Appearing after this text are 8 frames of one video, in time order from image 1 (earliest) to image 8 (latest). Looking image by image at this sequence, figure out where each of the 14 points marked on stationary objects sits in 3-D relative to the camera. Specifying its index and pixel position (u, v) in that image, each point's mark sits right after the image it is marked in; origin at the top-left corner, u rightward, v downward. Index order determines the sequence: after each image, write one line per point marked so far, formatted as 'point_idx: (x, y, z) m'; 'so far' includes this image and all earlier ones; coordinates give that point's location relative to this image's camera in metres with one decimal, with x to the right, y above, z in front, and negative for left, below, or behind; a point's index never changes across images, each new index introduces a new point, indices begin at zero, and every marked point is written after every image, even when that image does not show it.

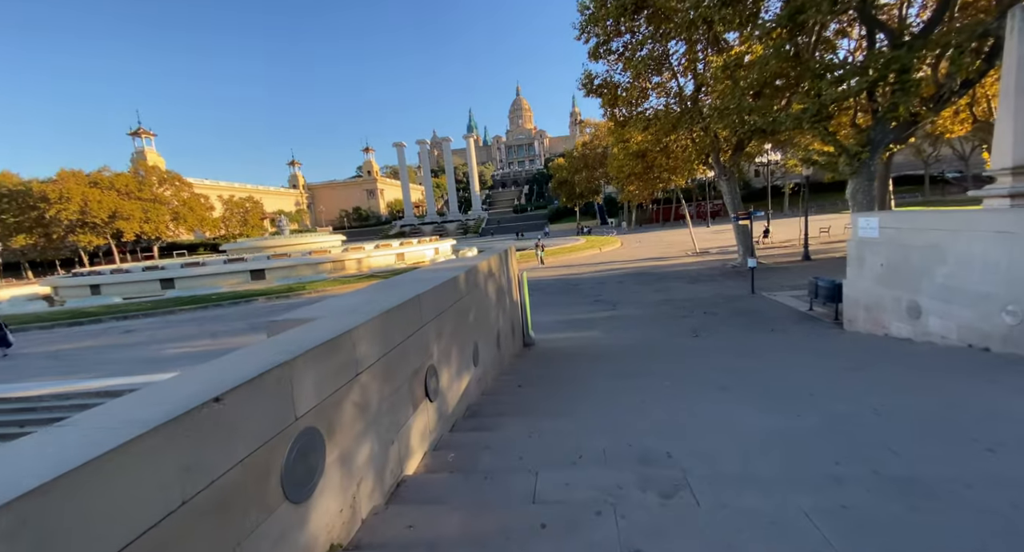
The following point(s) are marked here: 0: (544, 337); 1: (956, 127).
0: (+0.7, -1.3, +10.2) m
1: (+18.2, +6.0, +19.3) m
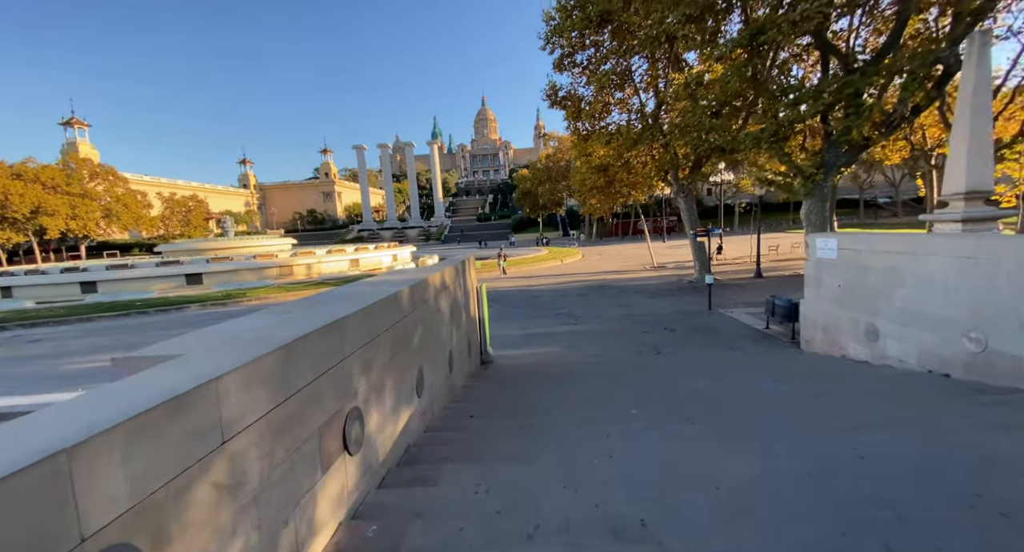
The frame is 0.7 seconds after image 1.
0: (-0.2, -1.5, +9.6) m
1: (+16.5, +5.2, +20.3) m
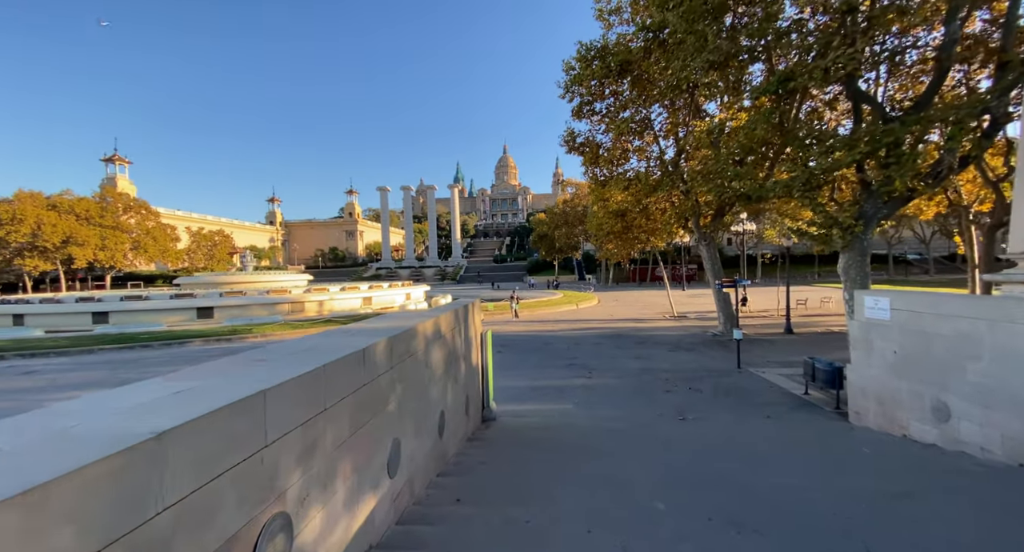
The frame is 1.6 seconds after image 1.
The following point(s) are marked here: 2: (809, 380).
0: (-0.1, -2.4, +8.7) m
1: (+17.2, +2.7, +19.4) m
2: (+5.7, -2.0, +9.0) m
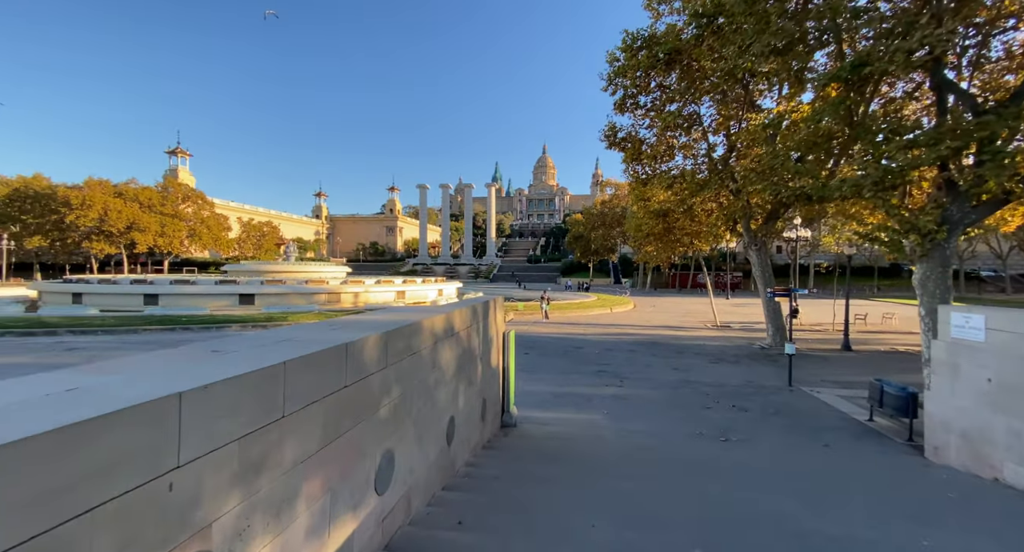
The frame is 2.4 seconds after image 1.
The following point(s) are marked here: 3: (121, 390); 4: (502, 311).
0: (+0.3, -2.4, +8.1) m
1: (+18.6, +2.0, +17.4) m
2: (+6.1, -2.2, +8.0) m
3: (-1.4, -0.4, +1.6) m
4: (-0.1, -0.5, +7.0) m
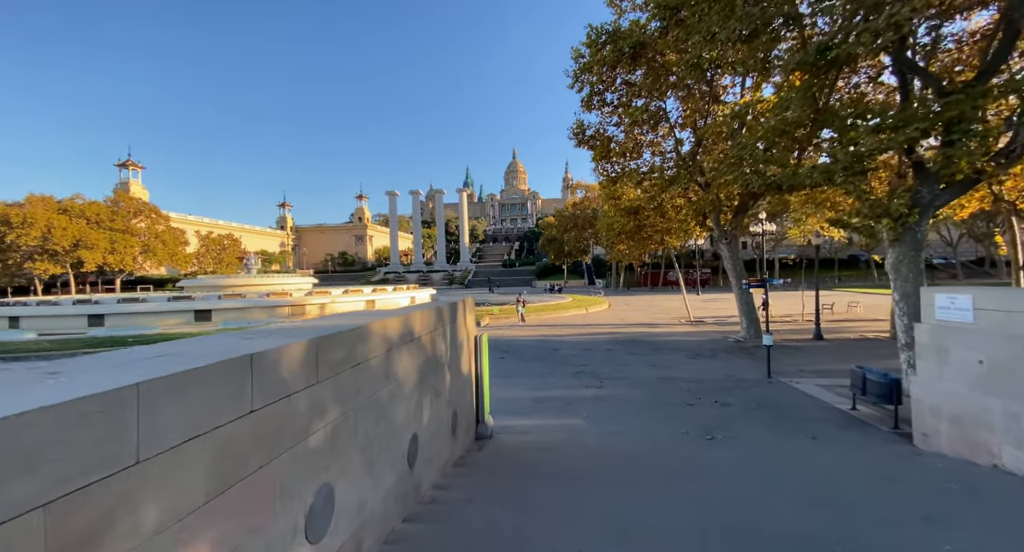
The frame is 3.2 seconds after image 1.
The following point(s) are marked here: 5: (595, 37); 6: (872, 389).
0: (-0.1, -2.4, +7.6) m
1: (+17.4, +2.6, +17.9) m
2: (+5.7, -1.9, +7.7) m
3: (-1.5, -0.4, +1.0) m
4: (-0.6, -0.5, +6.5) m
5: (+2.7, +7.7, +15.3) m
6: (+5.6, -1.8, +7.4) m
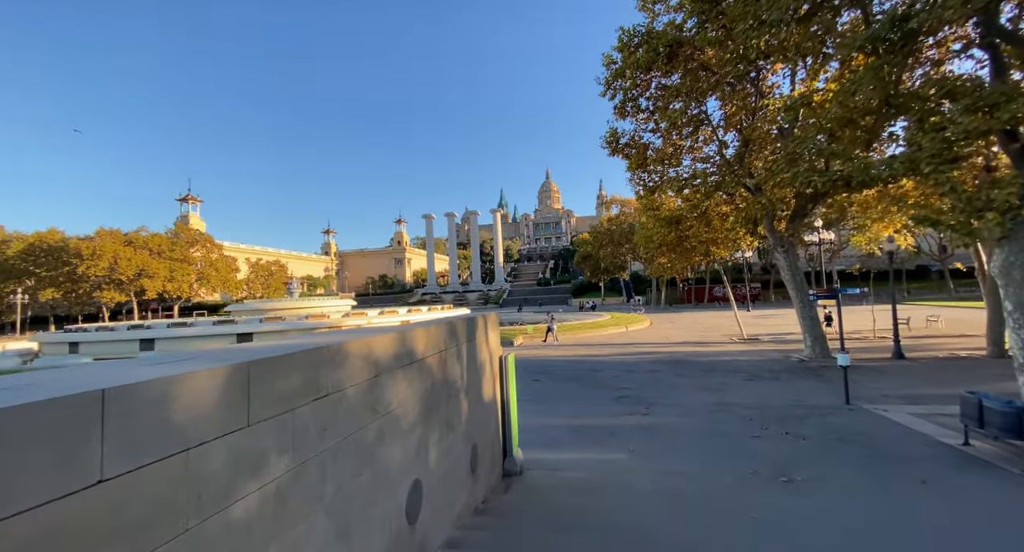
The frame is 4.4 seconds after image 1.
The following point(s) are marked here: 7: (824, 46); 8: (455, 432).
0: (+0.4, -2.5, +6.6) m
1: (+18.6, +2.4, +15.7) m
2: (+6.2, -2.0, +6.3) m
3: (-1.6, -0.3, +0.3) m
4: (-0.2, -0.7, +5.6) m
5: (+3.6, +7.3, +14.6) m
6: (+6.1, -1.8, +6.0) m
7: (+6.1, +4.5, +9.2) m
8: (-0.5, -1.4, +4.1) m
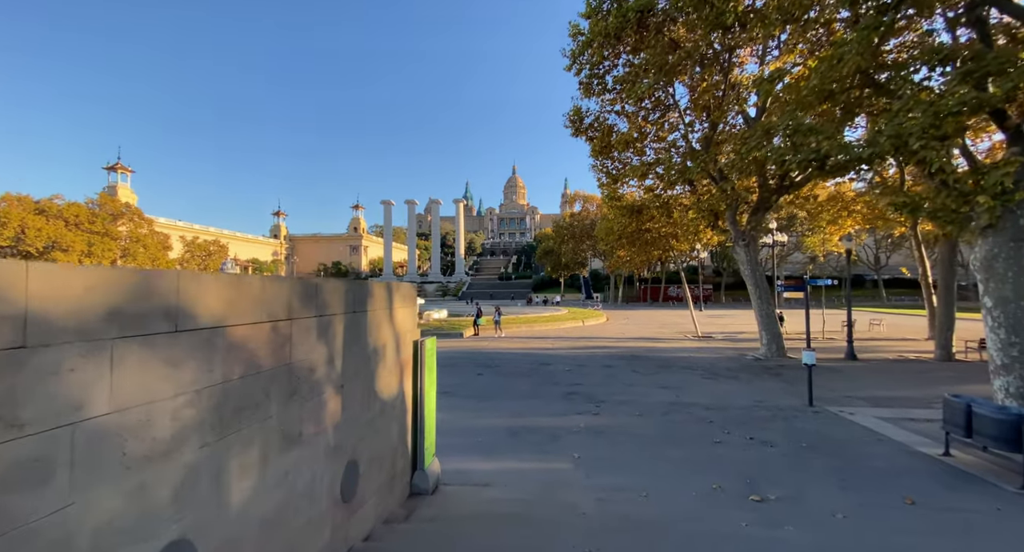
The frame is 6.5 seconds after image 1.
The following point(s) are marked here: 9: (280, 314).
0: (-0.6, -2.2, +5.4) m
1: (+17.0, +2.2, +15.9) m
2: (+5.2, -1.9, +5.6) m
3: (-1.9, +0.1, -1.1) m
4: (-0.9, -0.3, +4.3) m
5: (+2.4, +7.6, +13.4) m
6: (+5.2, -1.7, +5.2) m
7: (+5.2, +4.7, +8.4) m
8: (-1.2, -1.0, +2.7) m
9: (-1.2, -0.2, +2.5) m
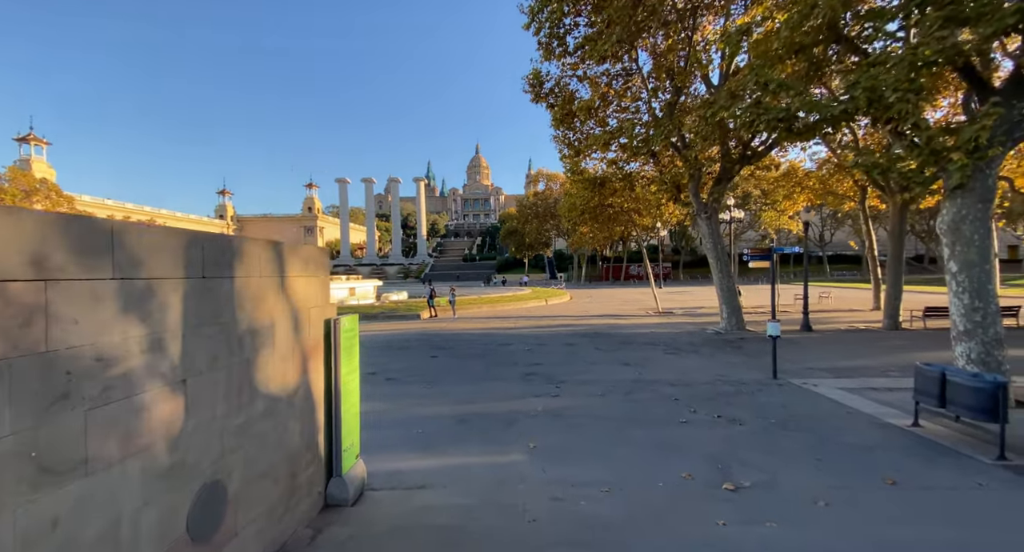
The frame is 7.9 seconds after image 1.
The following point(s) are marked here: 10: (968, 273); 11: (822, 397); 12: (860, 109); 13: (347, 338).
0: (-1.1, -1.8, +4.6) m
1: (+15.5, +3.2, +16.4) m
2: (+4.7, -1.4, +5.3) m
3: (-1.9, +0.1, -2.1) m
4: (-1.4, 0.0, +3.5) m
5: (+1.1, +8.3, +12.5) m
6: (+4.6, -1.3, +4.9) m
7: (+4.3, +5.2, +7.8) m
8: (-1.5, -0.8, +1.9) m
9: (-1.5, 0.0, +1.6) m
10: (+6.2, 0.0, +6.4) m
11: (+4.5, -1.7, +6.9) m
12: (+5.2, +2.4, +7.2) m
13: (-1.3, -0.5, +3.8) m
